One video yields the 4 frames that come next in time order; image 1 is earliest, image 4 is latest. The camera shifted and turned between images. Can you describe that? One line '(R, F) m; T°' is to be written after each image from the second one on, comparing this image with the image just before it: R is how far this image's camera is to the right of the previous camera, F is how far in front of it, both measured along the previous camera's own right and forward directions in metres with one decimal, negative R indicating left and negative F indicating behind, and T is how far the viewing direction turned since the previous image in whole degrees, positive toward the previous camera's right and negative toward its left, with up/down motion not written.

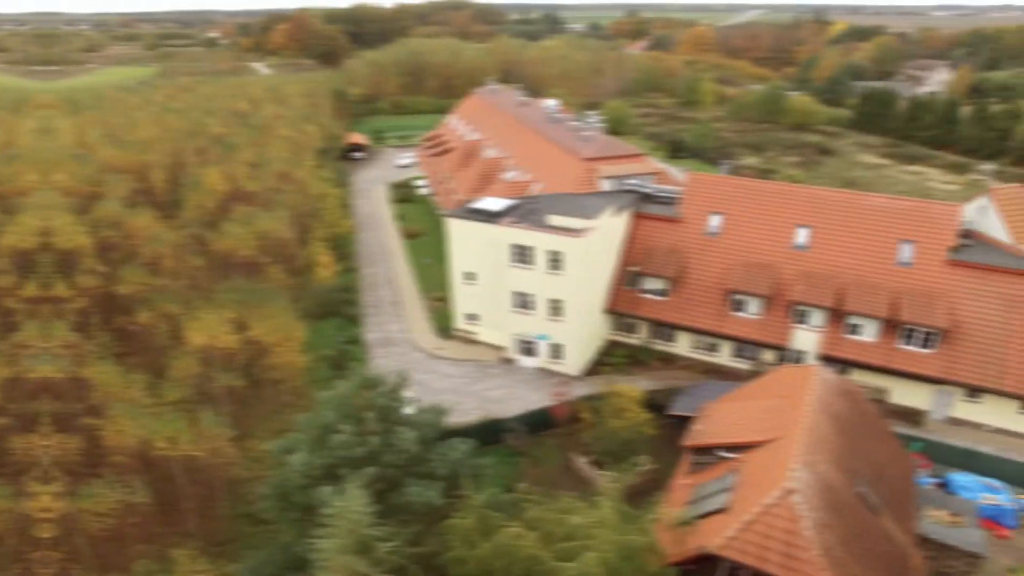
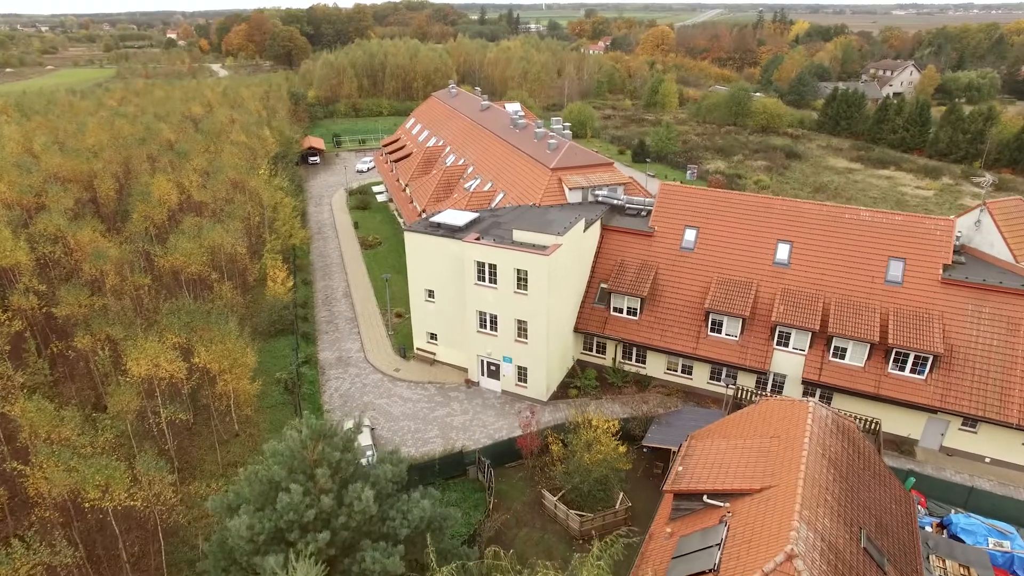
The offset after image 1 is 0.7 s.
(+0.2, +2.1) m; +3°
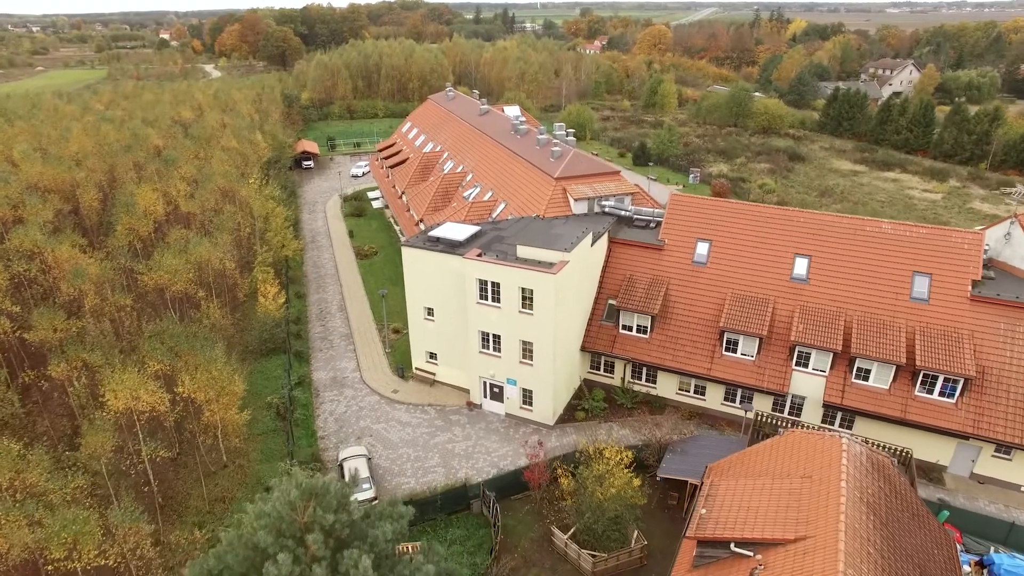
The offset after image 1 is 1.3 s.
(-0.3, +1.5) m; 0°
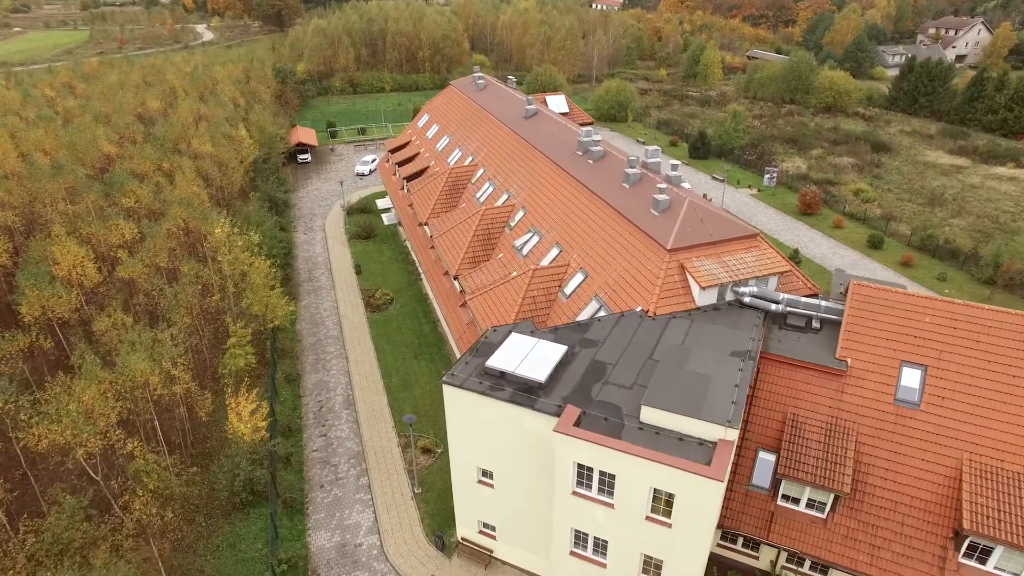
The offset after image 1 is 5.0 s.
(-2.9, +10.8) m; 0°
